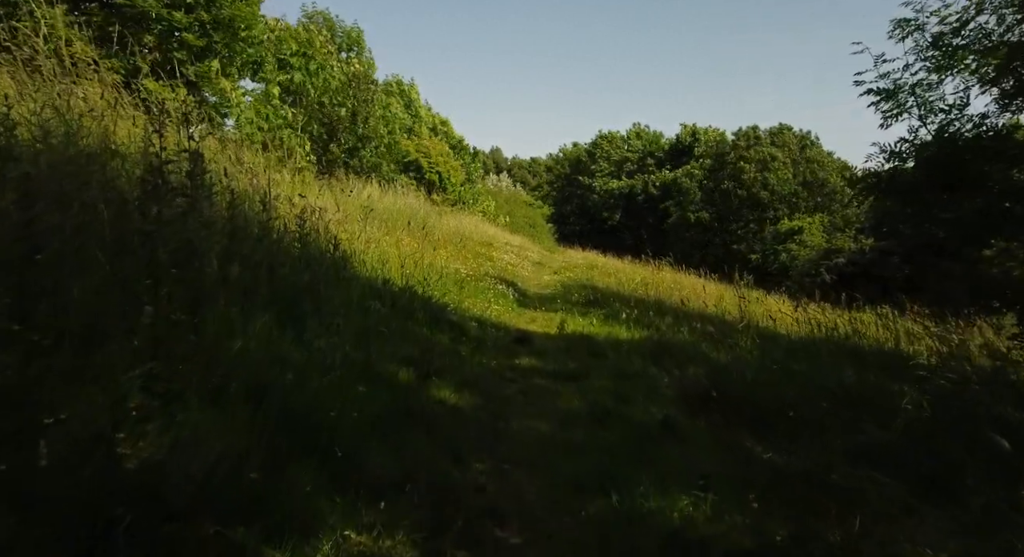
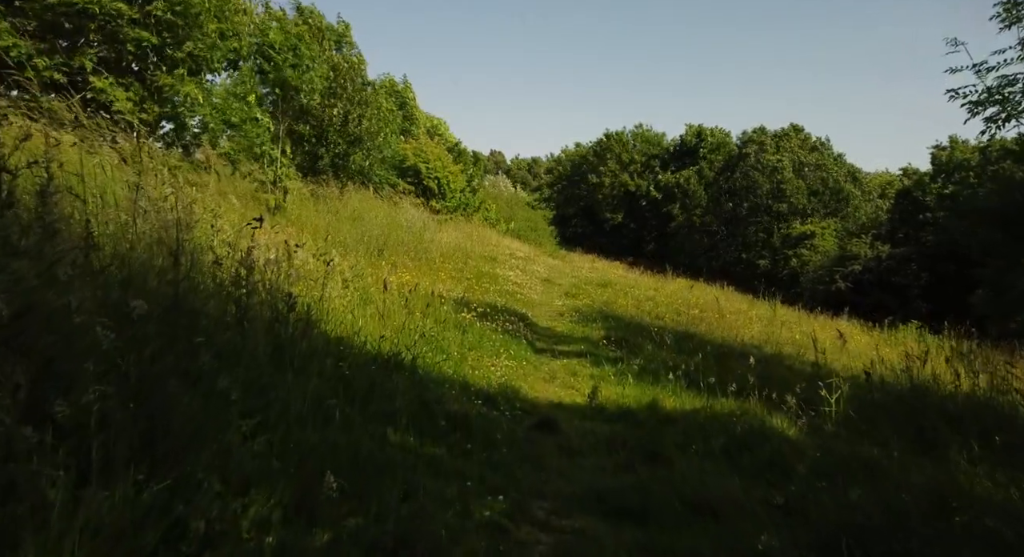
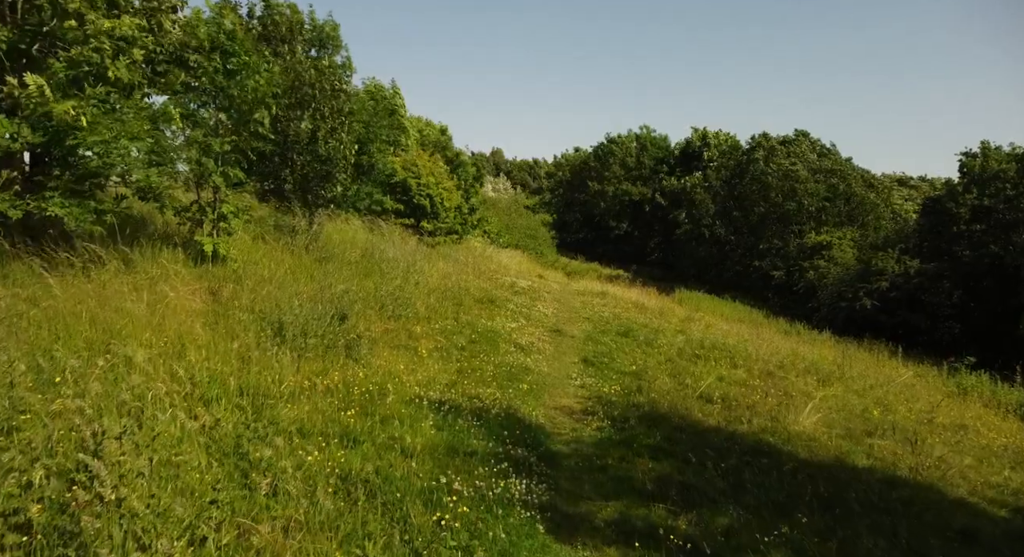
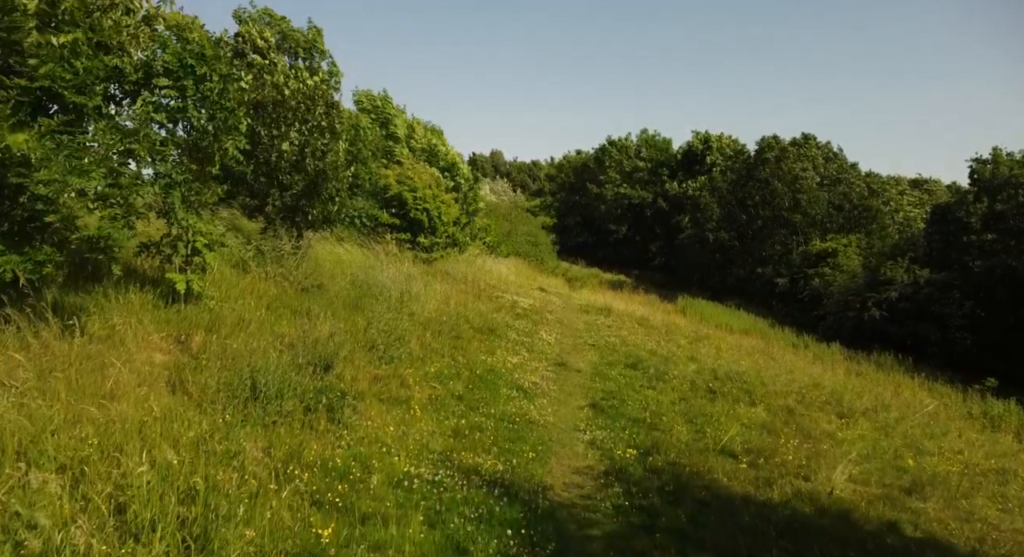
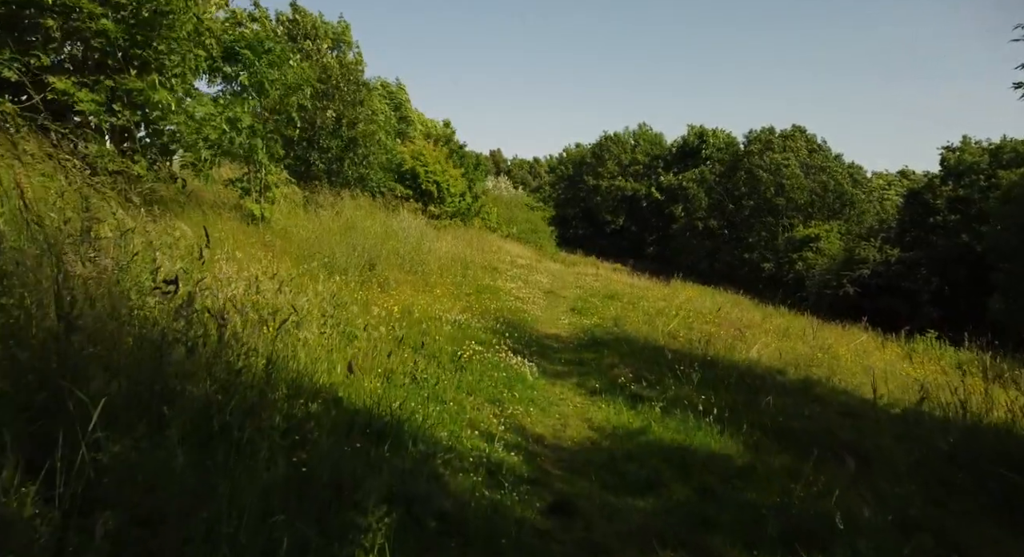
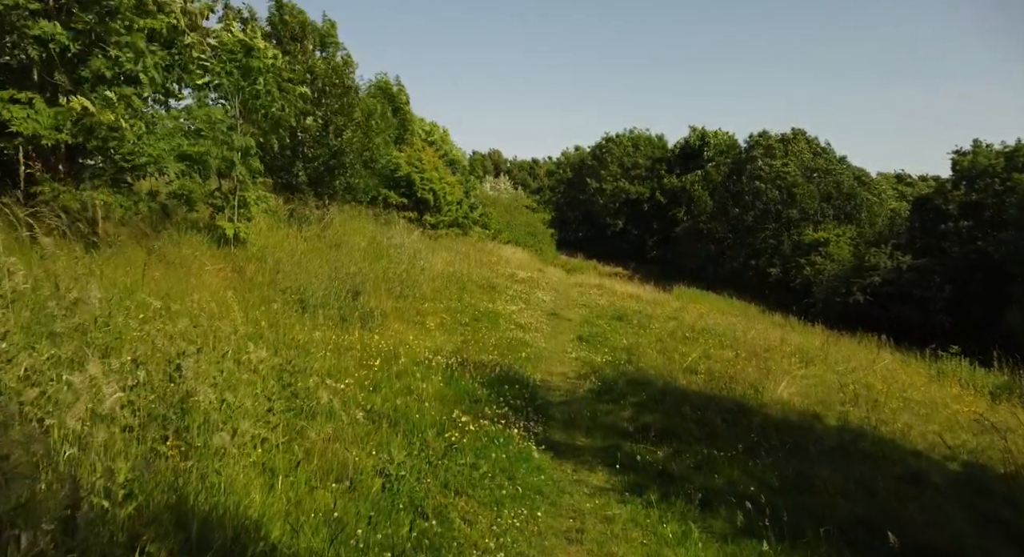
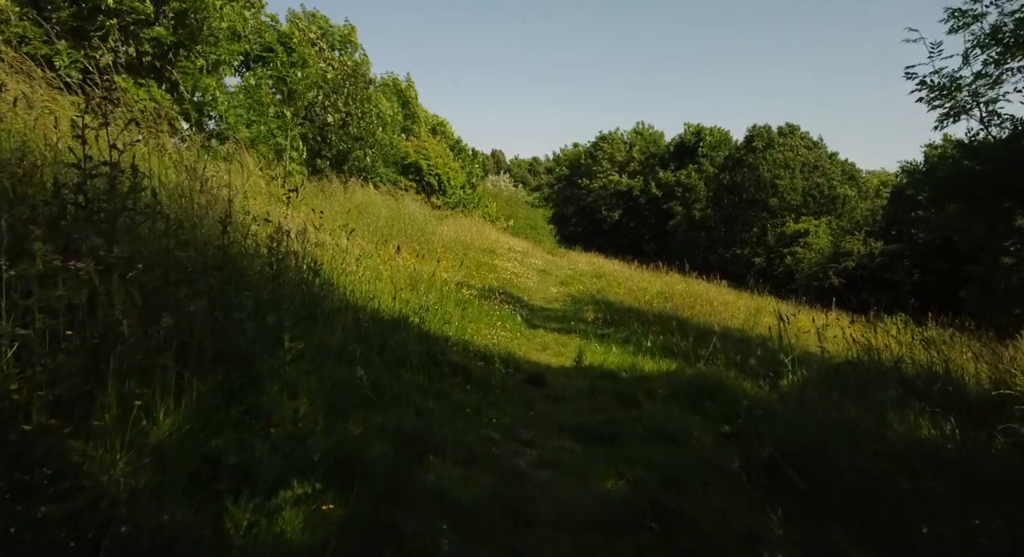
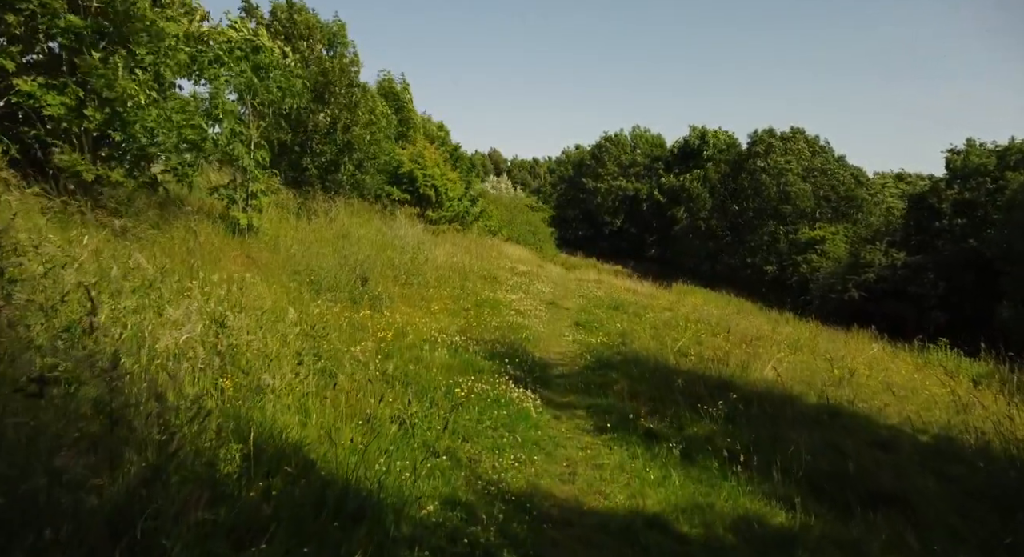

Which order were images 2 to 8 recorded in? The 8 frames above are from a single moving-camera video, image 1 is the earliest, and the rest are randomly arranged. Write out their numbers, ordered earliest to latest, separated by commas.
7, 2, 5, 8, 6, 3, 4
